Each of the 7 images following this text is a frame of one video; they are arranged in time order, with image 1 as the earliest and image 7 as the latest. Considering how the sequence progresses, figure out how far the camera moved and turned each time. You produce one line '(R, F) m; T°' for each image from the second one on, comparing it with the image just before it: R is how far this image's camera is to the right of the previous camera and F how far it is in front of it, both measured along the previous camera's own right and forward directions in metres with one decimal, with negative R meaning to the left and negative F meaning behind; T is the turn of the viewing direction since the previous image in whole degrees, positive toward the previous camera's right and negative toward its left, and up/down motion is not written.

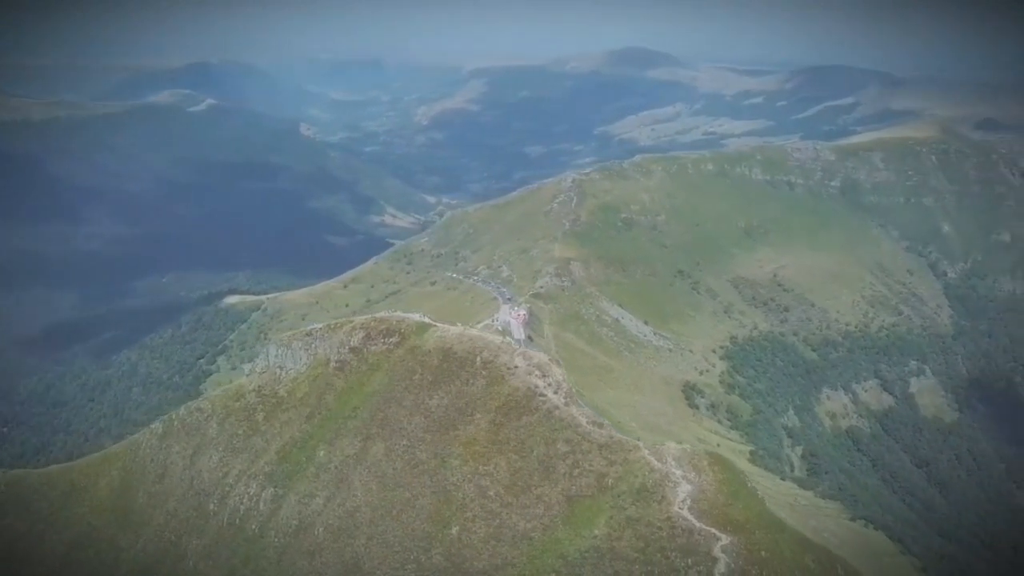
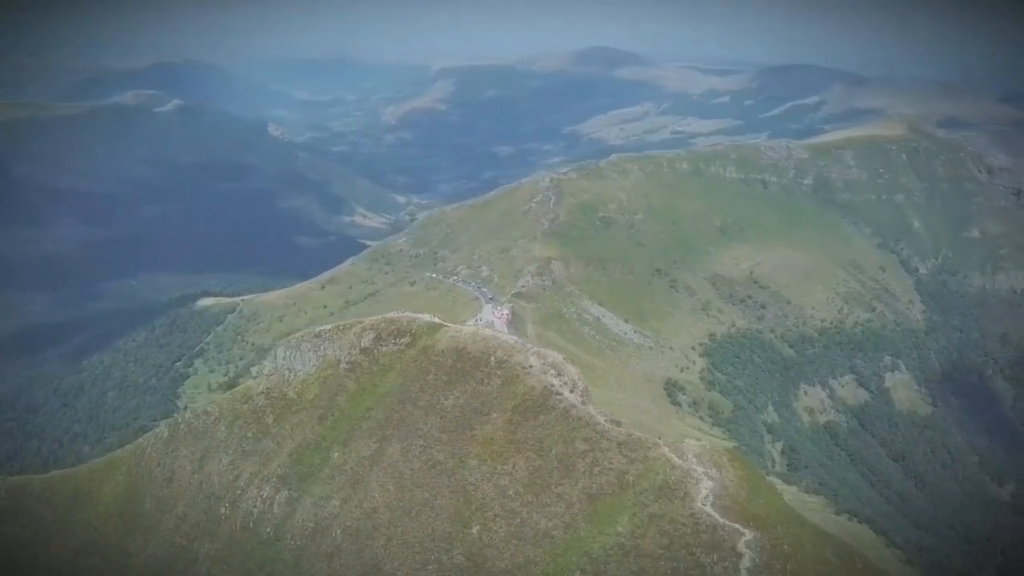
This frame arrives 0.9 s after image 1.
(-0.9, 0.0) m; +2°
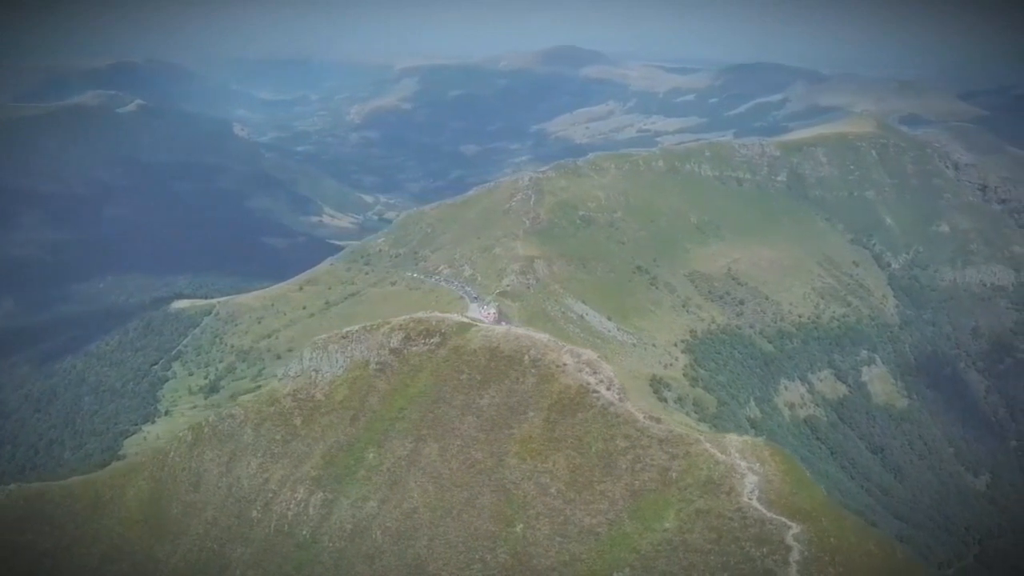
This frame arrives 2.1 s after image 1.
(-1.3, 0.0) m; +2°
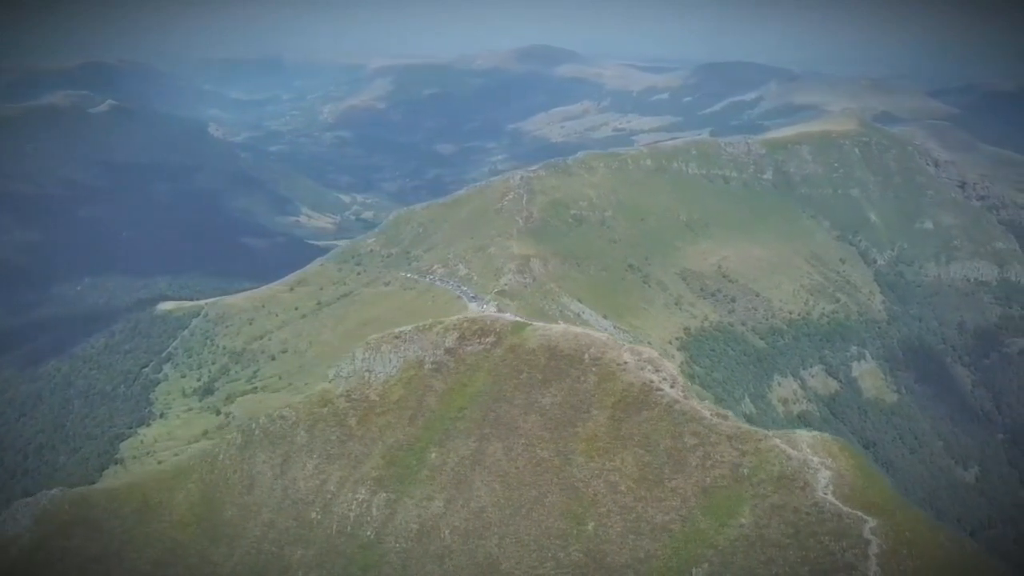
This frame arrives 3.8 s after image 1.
(-1.7, 0.0) m; +1°
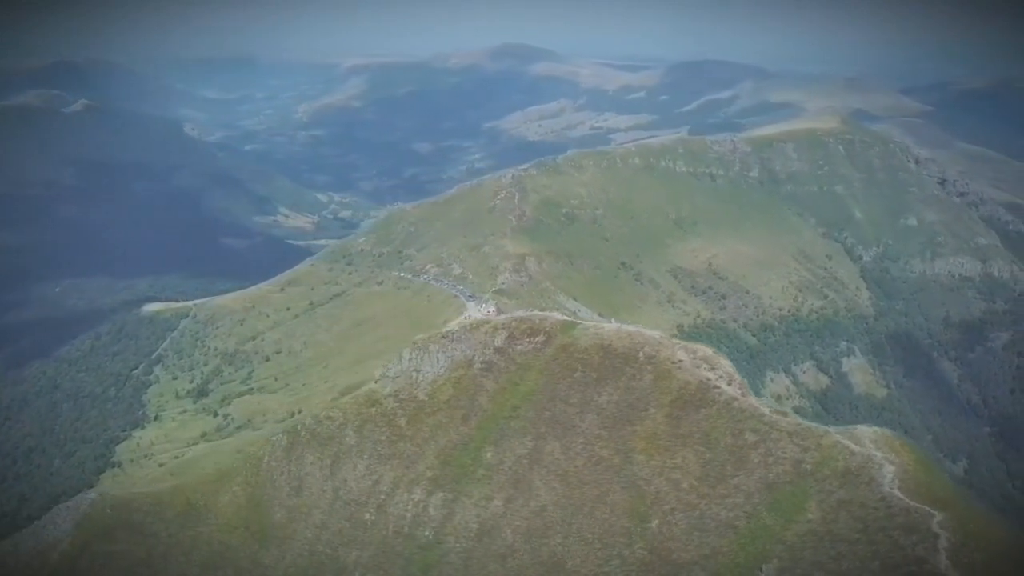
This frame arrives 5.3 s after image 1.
(-1.6, 0.0) m; +1°
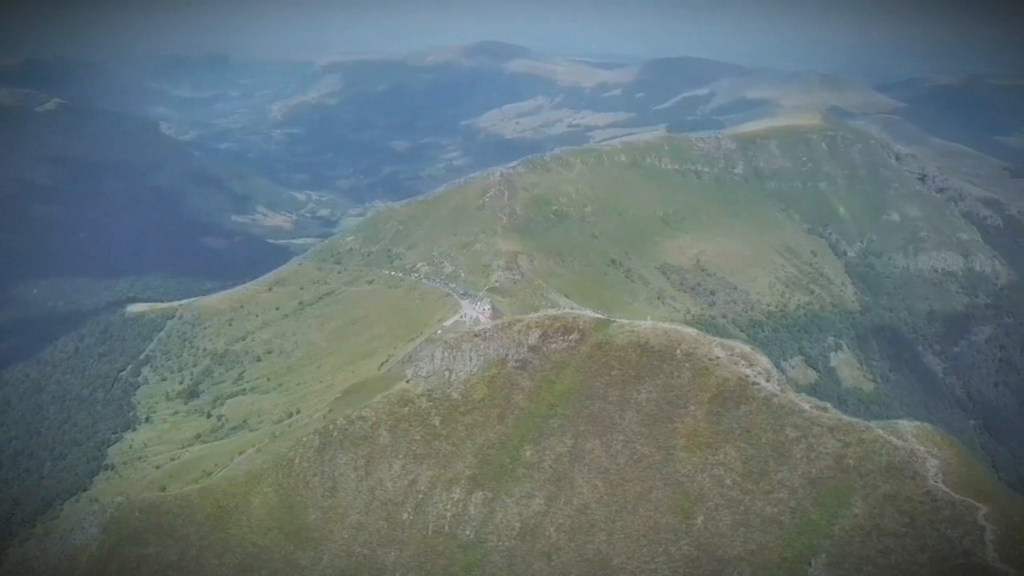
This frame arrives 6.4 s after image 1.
(-1.2, 0.0) m; +1°
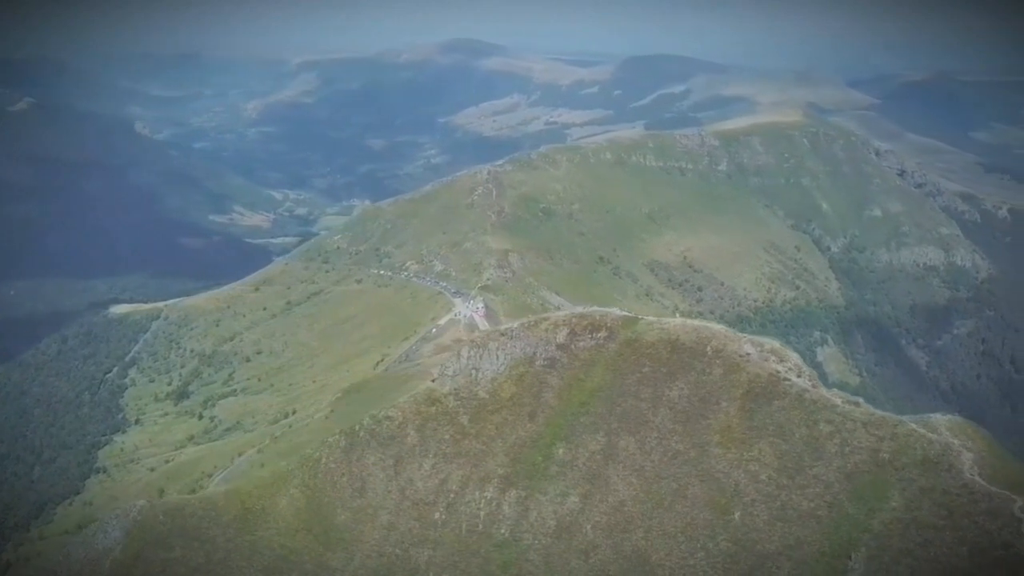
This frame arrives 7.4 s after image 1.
(-1.1, 0.0) m; +1°
